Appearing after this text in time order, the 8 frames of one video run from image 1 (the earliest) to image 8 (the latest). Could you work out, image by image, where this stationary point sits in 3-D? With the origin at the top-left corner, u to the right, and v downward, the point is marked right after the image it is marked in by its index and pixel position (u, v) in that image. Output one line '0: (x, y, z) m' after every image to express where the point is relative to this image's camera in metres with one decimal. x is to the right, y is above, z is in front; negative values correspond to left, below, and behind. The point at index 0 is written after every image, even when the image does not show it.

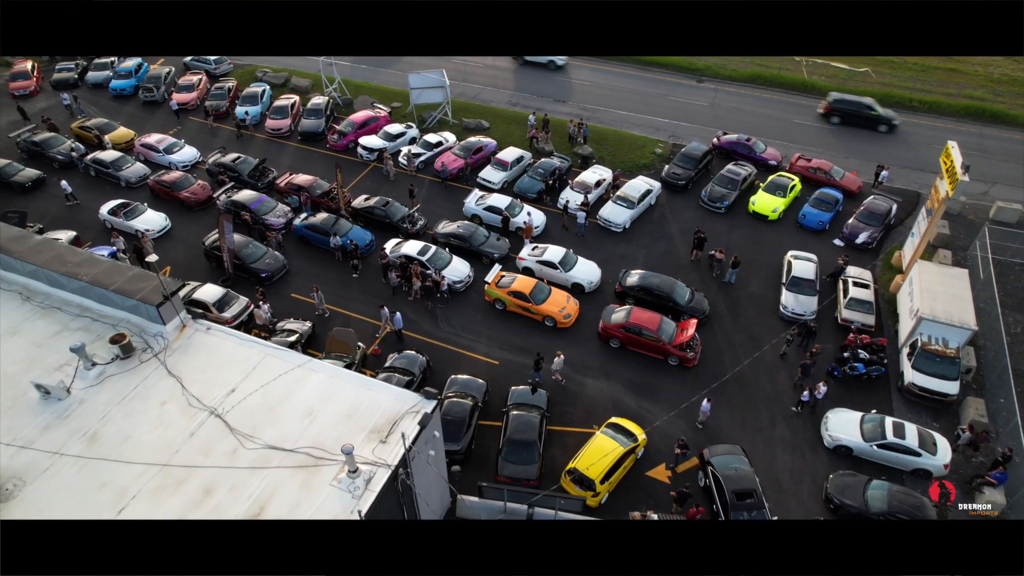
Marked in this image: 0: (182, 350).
0: (-8.3, -1.6, +17.3) m
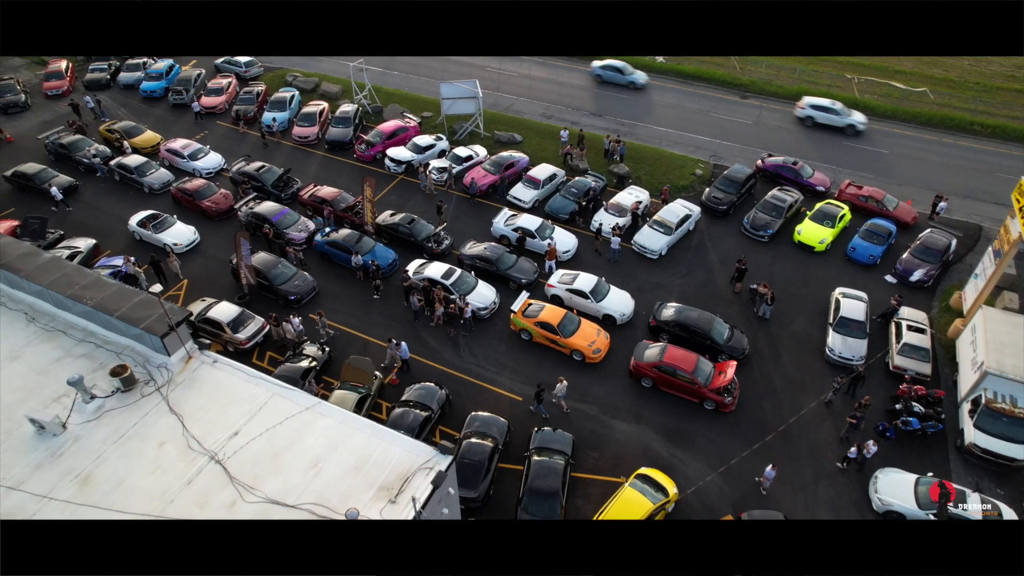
0: (-7.8, -2.3, +16.3) m
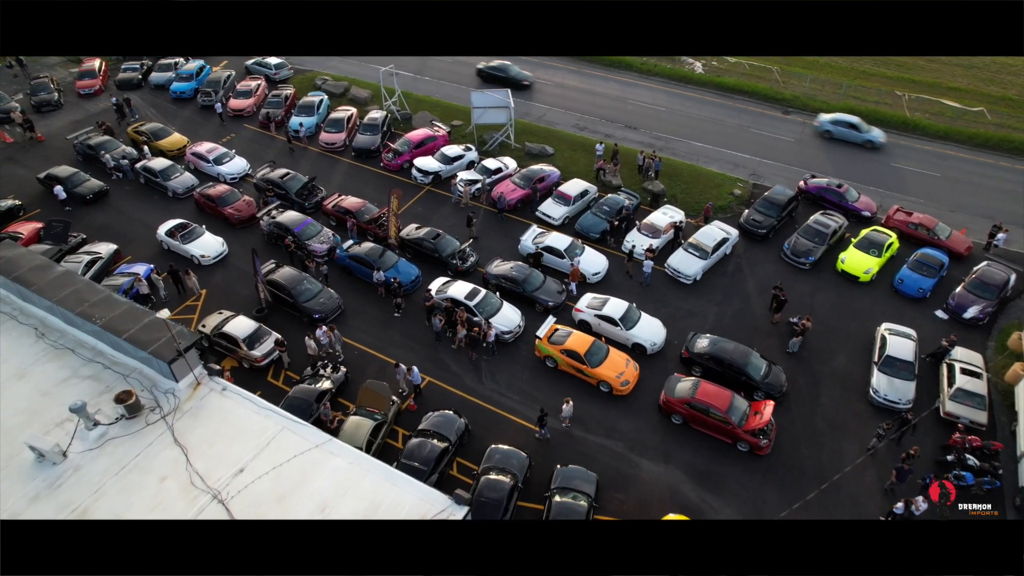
0: (-7.3, -2.9, +15.5) m
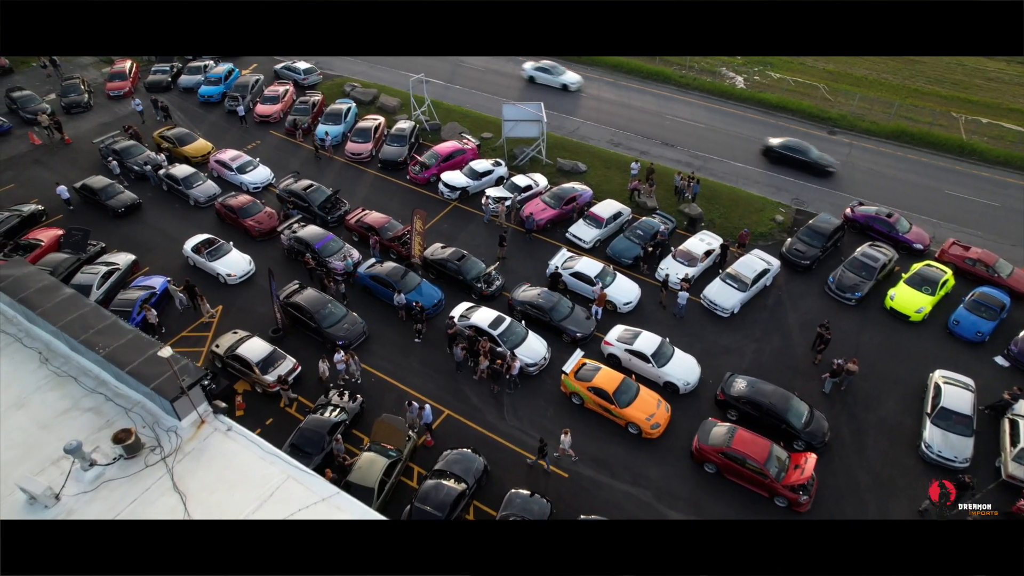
0: (-6.8, -3.6, +14.6) m
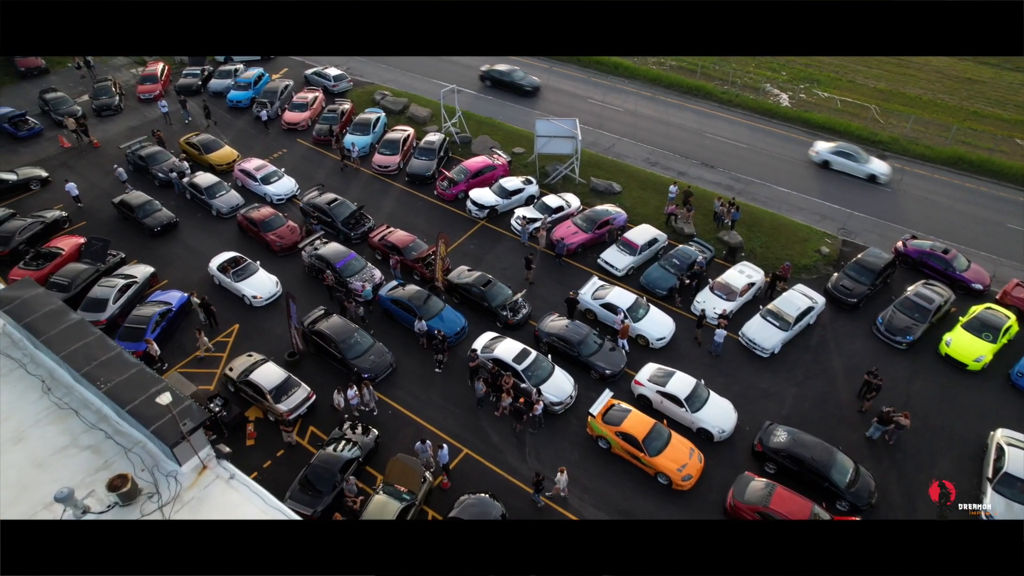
0: (-6.4, -4.4, +13.7) m
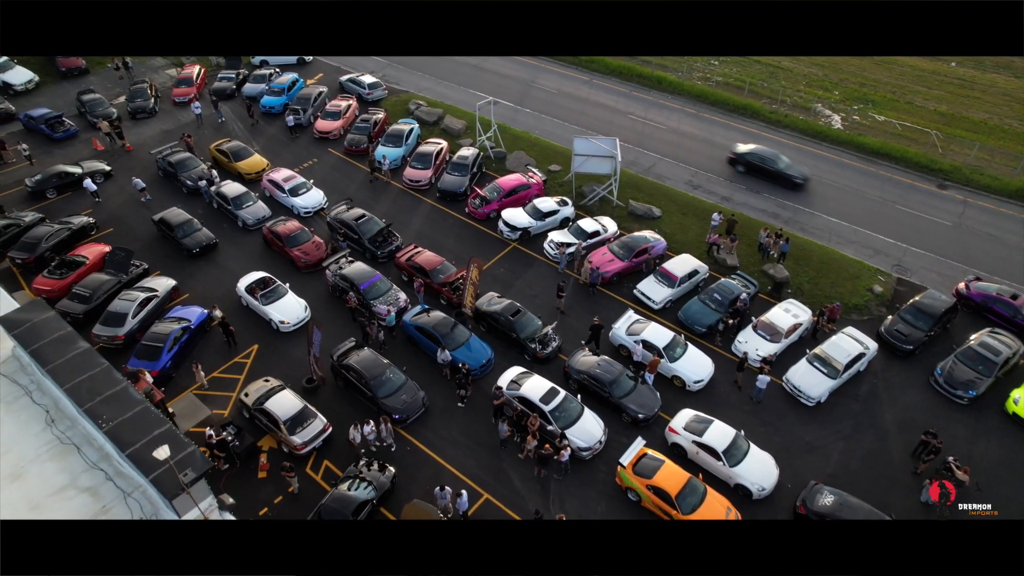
0: (-6.0, -5.2, +12.8) m
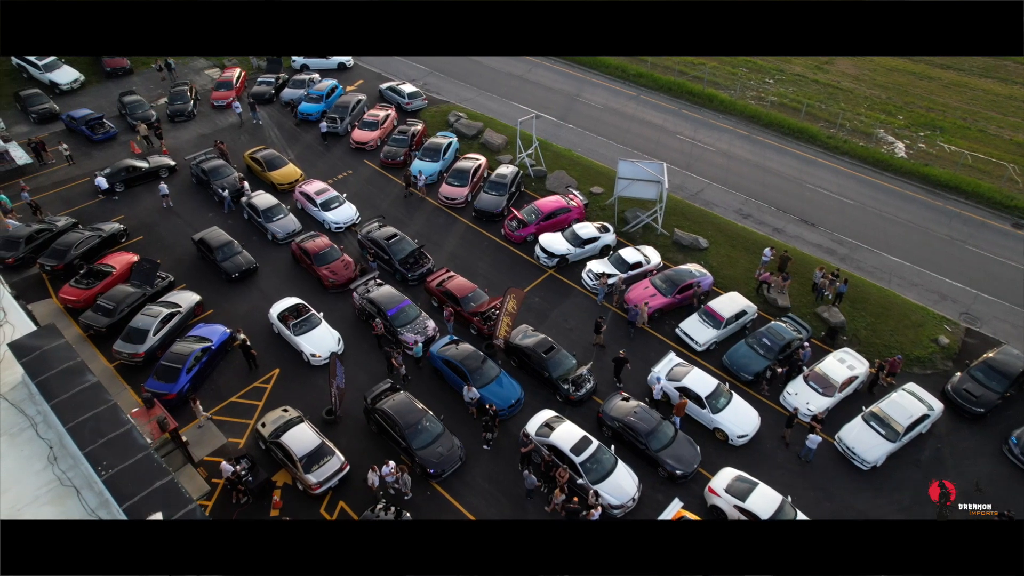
0: (-5.7, -6.0, +11.8) m
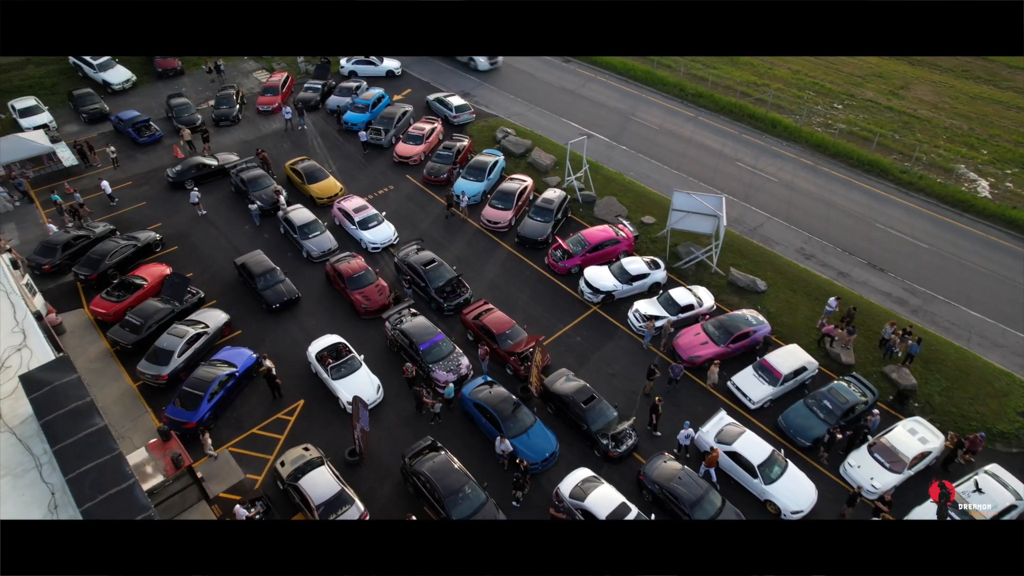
0: (-5.4, -7.0, +10.7) m
